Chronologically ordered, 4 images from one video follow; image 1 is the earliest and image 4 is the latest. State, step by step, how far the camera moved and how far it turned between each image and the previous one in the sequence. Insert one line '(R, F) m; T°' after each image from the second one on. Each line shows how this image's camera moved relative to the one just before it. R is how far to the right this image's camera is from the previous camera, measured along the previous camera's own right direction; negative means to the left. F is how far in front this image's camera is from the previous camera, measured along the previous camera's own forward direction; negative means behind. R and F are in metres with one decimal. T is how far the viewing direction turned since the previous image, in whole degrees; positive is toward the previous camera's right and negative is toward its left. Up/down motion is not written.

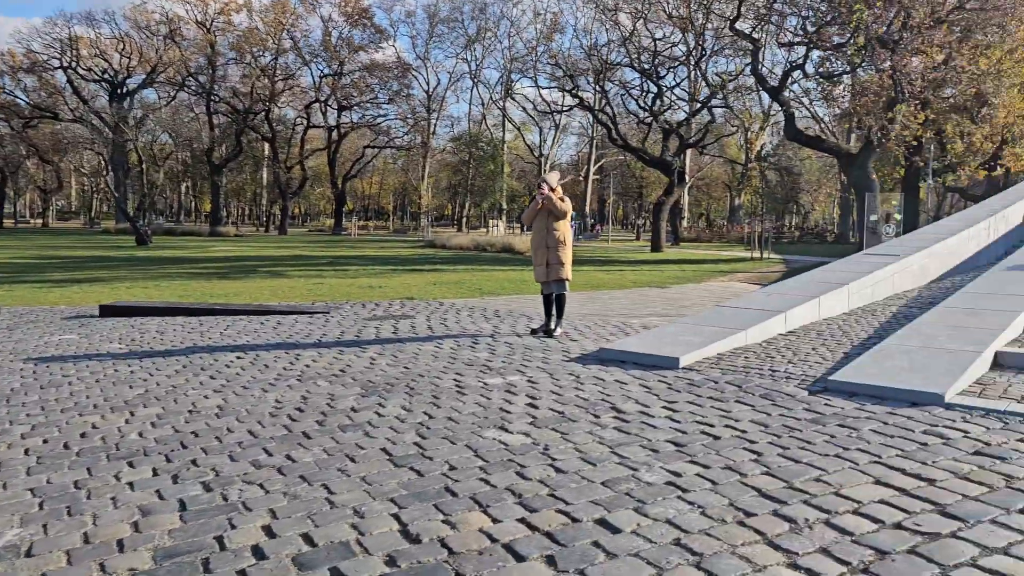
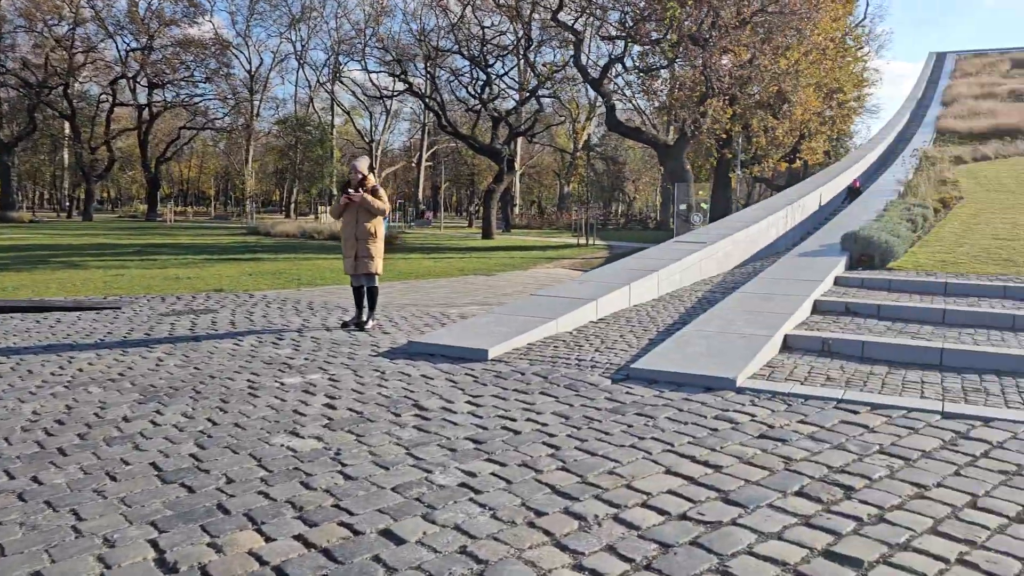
(+0.3, +0.2) m; +11°
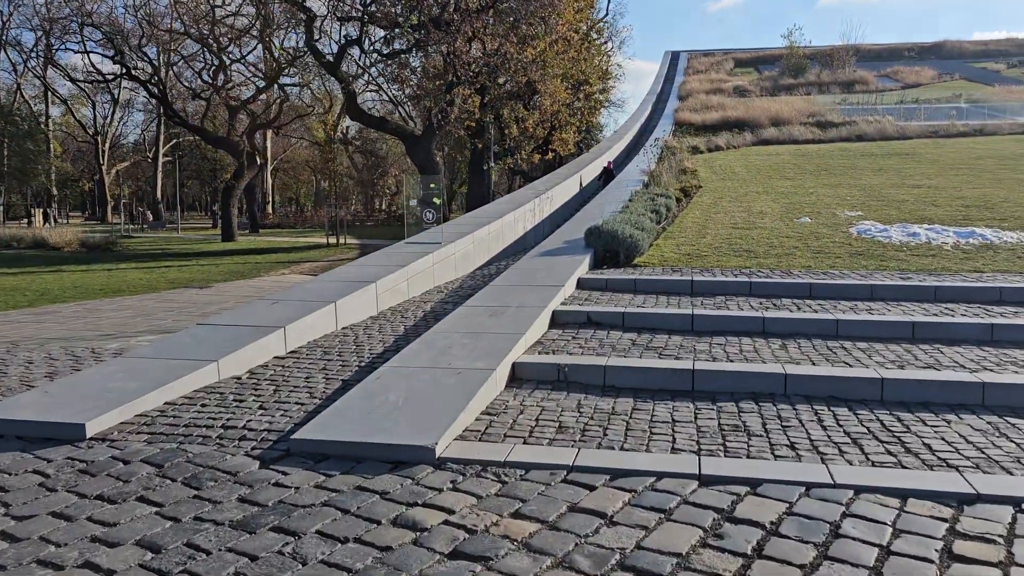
(+1.0, +1.9) m; +15°
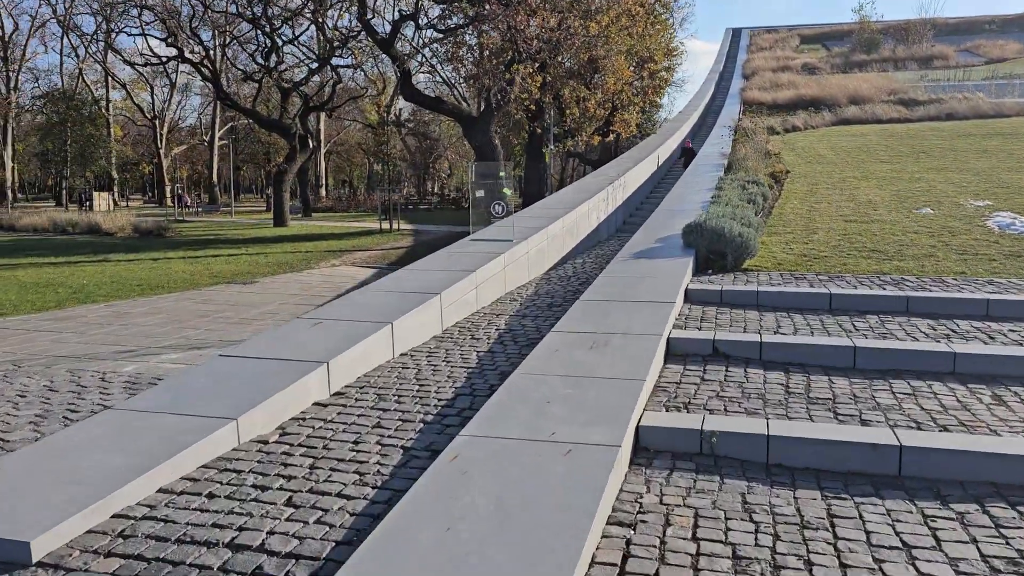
(-0.4, +1.8) m; -3°
